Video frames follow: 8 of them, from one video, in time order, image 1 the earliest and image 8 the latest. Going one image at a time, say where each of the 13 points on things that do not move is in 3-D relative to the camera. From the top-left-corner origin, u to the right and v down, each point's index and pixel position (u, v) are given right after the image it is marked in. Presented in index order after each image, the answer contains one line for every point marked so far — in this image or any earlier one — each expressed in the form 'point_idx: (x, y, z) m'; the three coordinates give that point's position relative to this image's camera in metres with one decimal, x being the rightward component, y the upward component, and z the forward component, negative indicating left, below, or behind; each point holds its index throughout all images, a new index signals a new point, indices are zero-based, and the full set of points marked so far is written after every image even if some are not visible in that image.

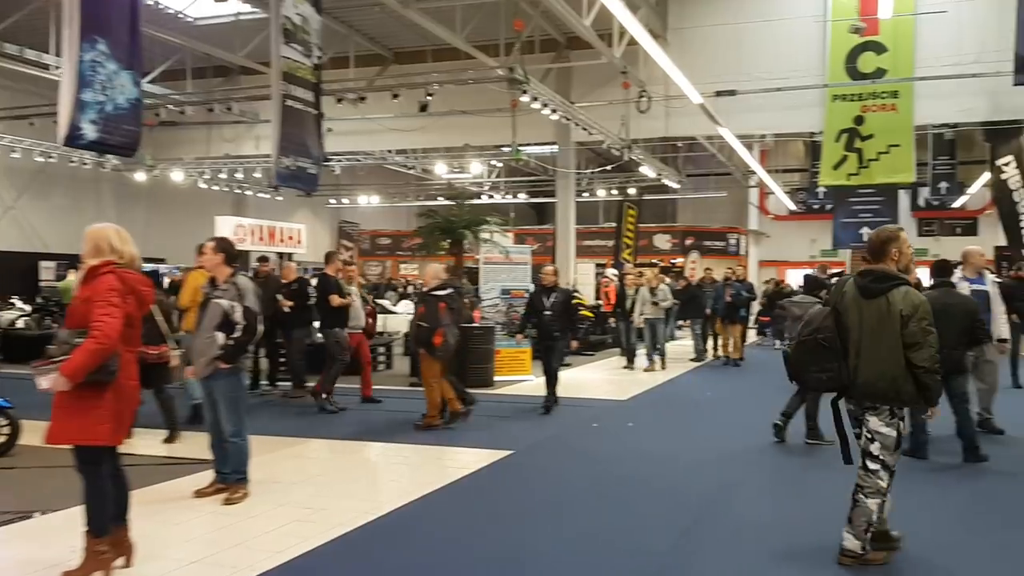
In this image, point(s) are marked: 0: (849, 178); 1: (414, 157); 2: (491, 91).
0: (+4.7, +1.5, +11.7) m
1: (-2.0, +2.6, +16.4) m
2: (-0.4, +3.5, +14.7) m
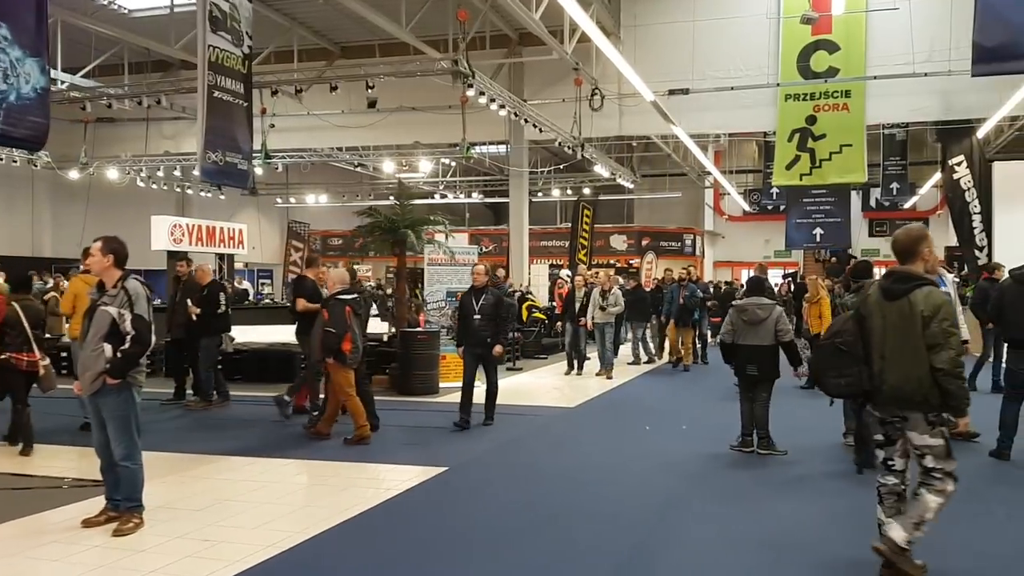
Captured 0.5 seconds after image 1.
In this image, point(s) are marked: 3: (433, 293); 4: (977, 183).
0: (+4.0, +1.5, +11.6) m
1: (-2.9, +2.6, +15.9) m
2: (-1.3, +3.5, +14.3) m
3: (-0.8, 0.0, +8.4) m
4: (+6.7, +1.5, +11.9) m
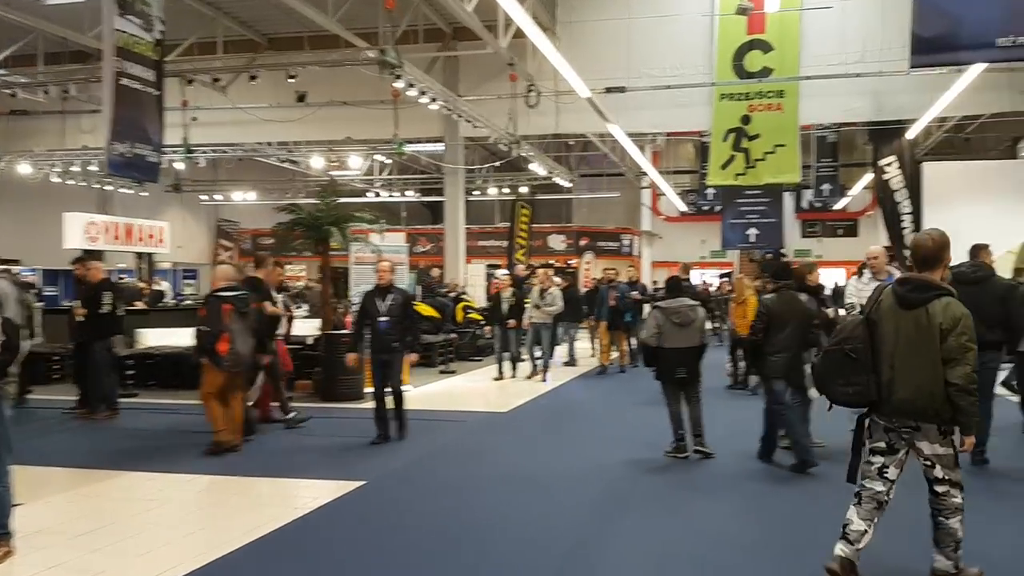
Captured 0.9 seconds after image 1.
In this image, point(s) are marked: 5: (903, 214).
0: (+3.1, +1.5, +11.5) m
1: (-4.1, +2.6, +15.4) m
2: (-2.4, +3.5, +13.9) m
3: (-1.5, 0.0, +8.0) m
4: (+5.7, +1.5, +12.1) m
5: (+5.5, +1.1, +11.8) m
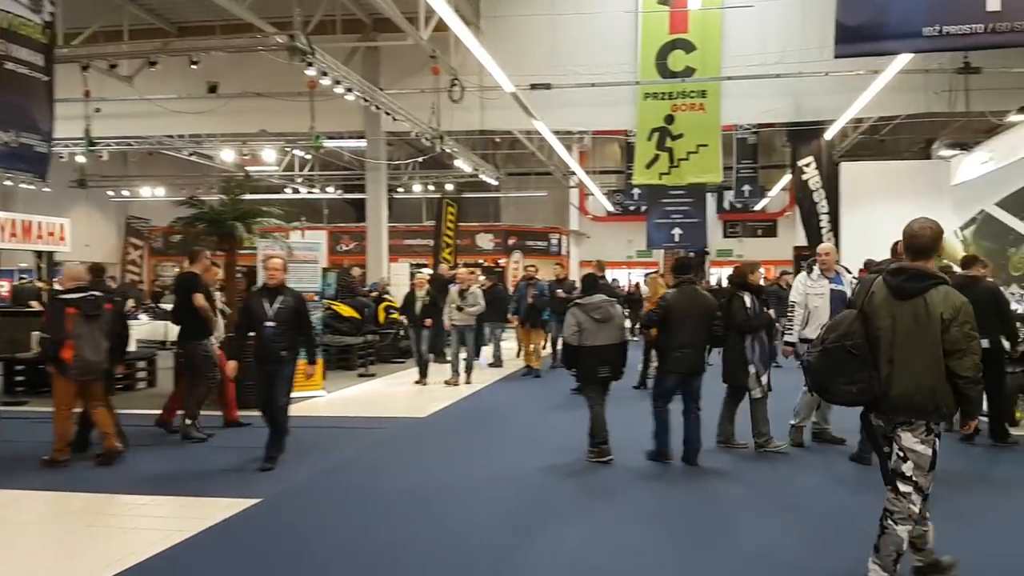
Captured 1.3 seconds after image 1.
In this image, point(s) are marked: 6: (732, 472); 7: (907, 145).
0: (+2.0, +1.5, +11.5) m
1: (-5.5, +2.6, +14.7) m
2: (-3.6, +3.5, +13.3) m
3: (-2.2, 0.0, +7.6) m
4: (+4.6, +1.5, +12.2) m
5: (+4.4, +1.1, +12.0) m
6: (+1.5, -1.2, +5.5) m
7: (+8.9, +3.2, +18.6) m
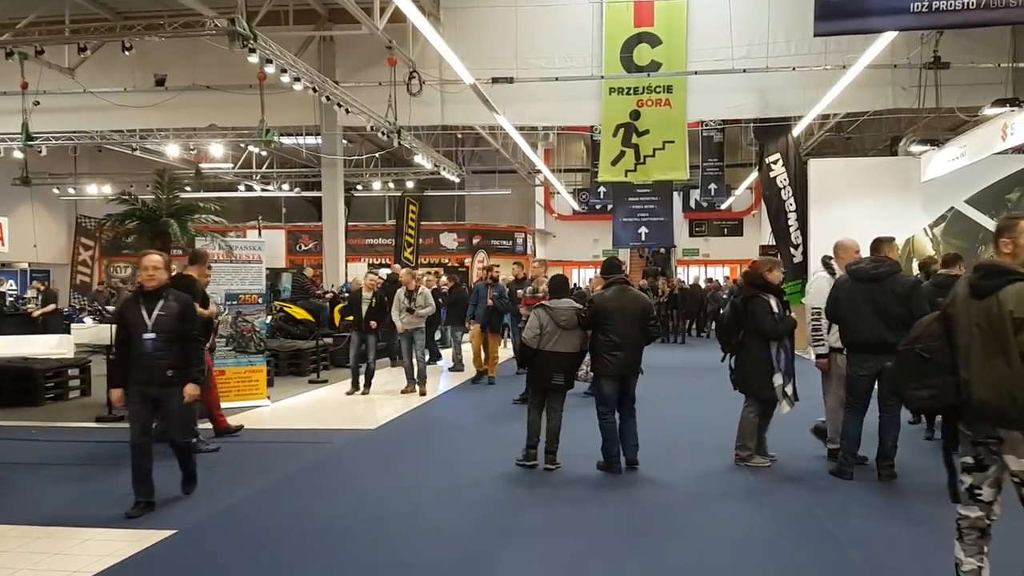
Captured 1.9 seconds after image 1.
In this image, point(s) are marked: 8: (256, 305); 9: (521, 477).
0: (+1.5, +1.5, +11.1) m
1: (-6.2, +2.5, +14.1) m
2: (-4.2, +3.4, +12.8) m
3: (-2.6, 0.0, +7.1) m
4: (+4.0, +1.5, +12.0) m
5: (+3.9, +1.1, +11.7) m
6: (+1.2, -1.2, +5.1) m
7: (+8.0, +3.2, +18.6) m
8: (-2.2, -0.2, +7.3) m
9: (+0.1, -1.2, +5.5) m
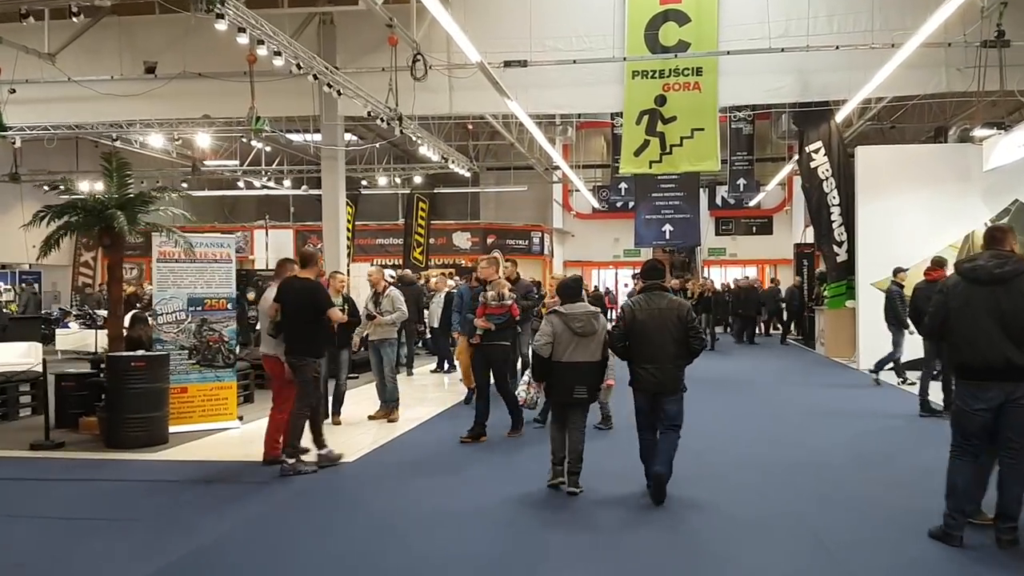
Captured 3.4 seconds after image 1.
0: (+1.7, +1.5, +10.0) m
1: (-5.9, +2.5, +13.2) m
2: (-4.0, +3.4, +11.8) m
3: (-2.5, -0.1, +6.1) m
4: (+4.2, +1.5, +10.9) m
5: (+4.1, +1.1, +10.6) m
6: (+1.2, -1.2, +4.1) m
7: (+8.4, +3.2, +17.3) m
8: (-2.2, -0.2, +6.3) m
9: (+0.1, -1.3, +4.4) m
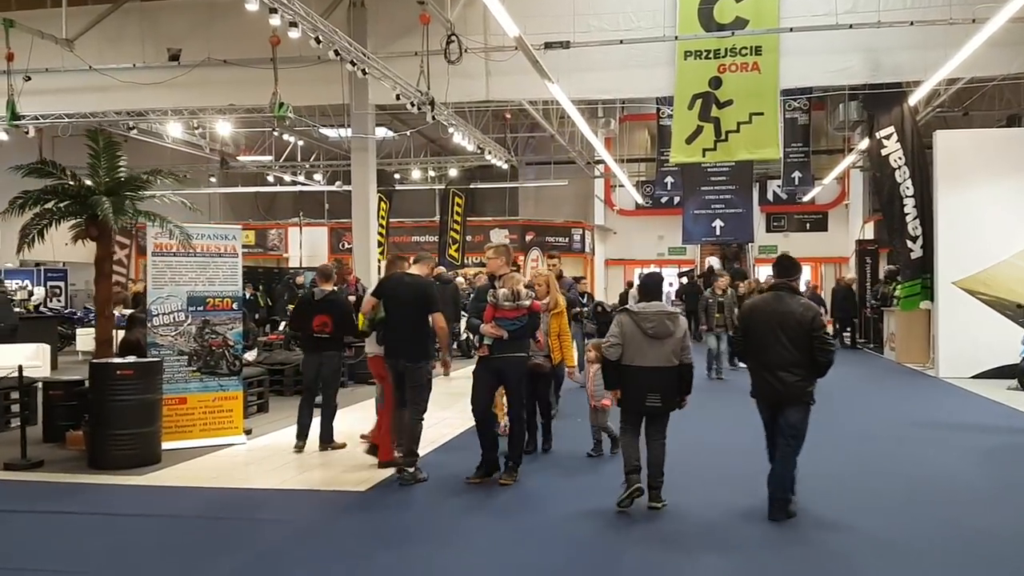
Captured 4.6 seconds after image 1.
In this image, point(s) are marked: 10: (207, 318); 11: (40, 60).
0: (+2.1, +1.5, +9.1) m
1: (-5.3, +2.5, +12.6) m
2: (-3.5, +3.4, +11.2) m
3: (-2.3, -0.1, +5.4) m
4: (+4.7, +1.5, +9.8) m
5: (+4.6, +1.1, +9.6) m
6: (+1.4, -1.2, +3.2) m
7: (+9.2, +3.2, +16.1) m
8: (-1.9, -0.2, +5.6) m
9: (+0.3, -1.2, +3.6) m
10: (-2.0, -0.2, +5.5) m
11: (-6.7, +3.2, +11.8) m
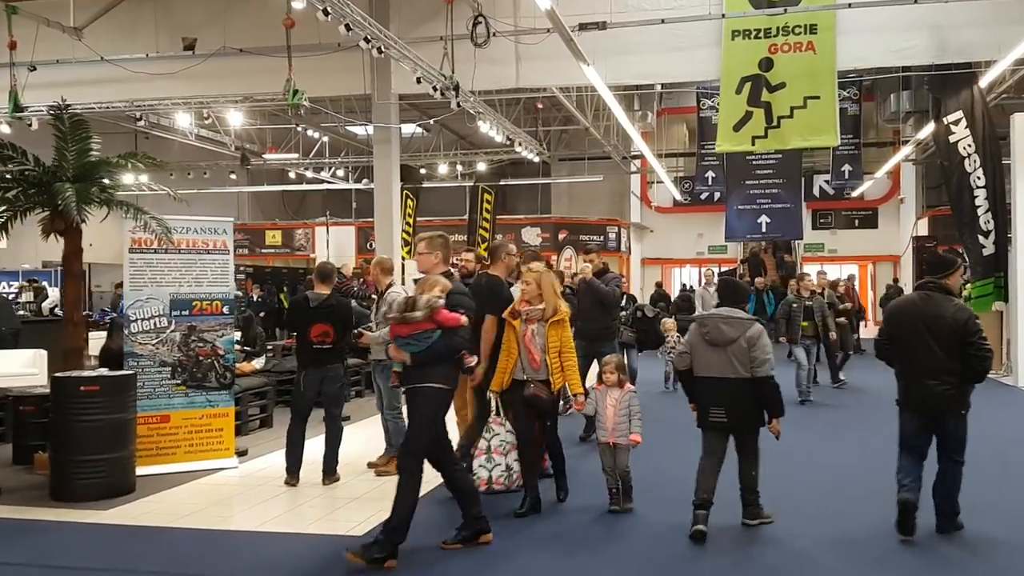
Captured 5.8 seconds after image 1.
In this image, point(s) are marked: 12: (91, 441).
0: (+2.5, +1.5, +8.3) m
1: (-4.9, +2.5, +12.0) m
2: (-3.1, +3.4, +10.6) m
3: (-2.1, -0.1, +4.7) m
4: (+5.1, +1.5, +8.9) m
5: (+4.9, +1.1, +8.6) m
6: (+1.5, -1.2, +2.4) m
7: (+9.7, +3.2, +15.0) m
8: (-1.7, -0.2, +4.9) m
9: (+0.4, -1.2, +2.8) m
10: (-1.8, -0.2, +4.8) m
11: (-6.3, +3.2, +11.3) m
12: (-2.1, -0.8, +4.1) m
